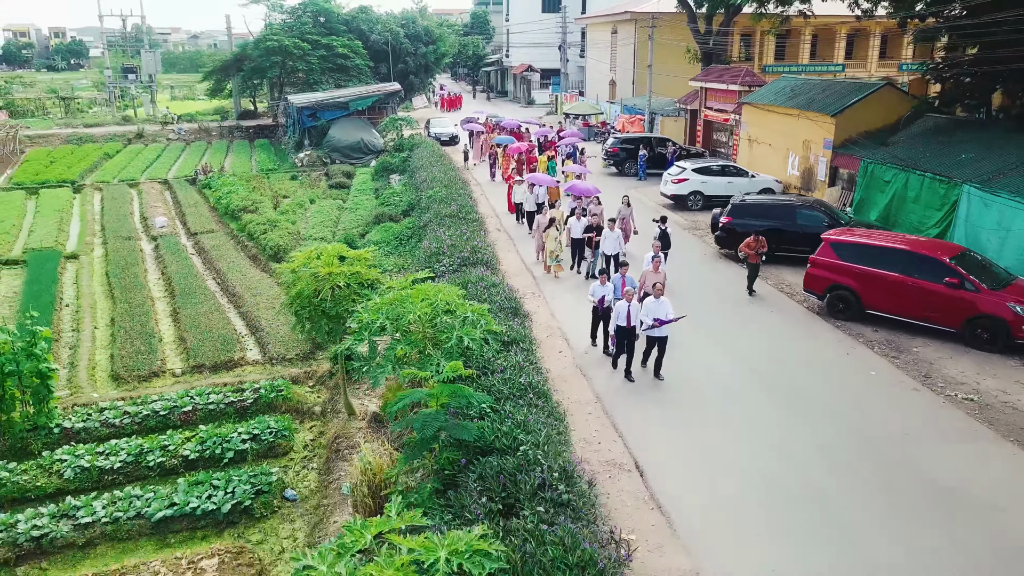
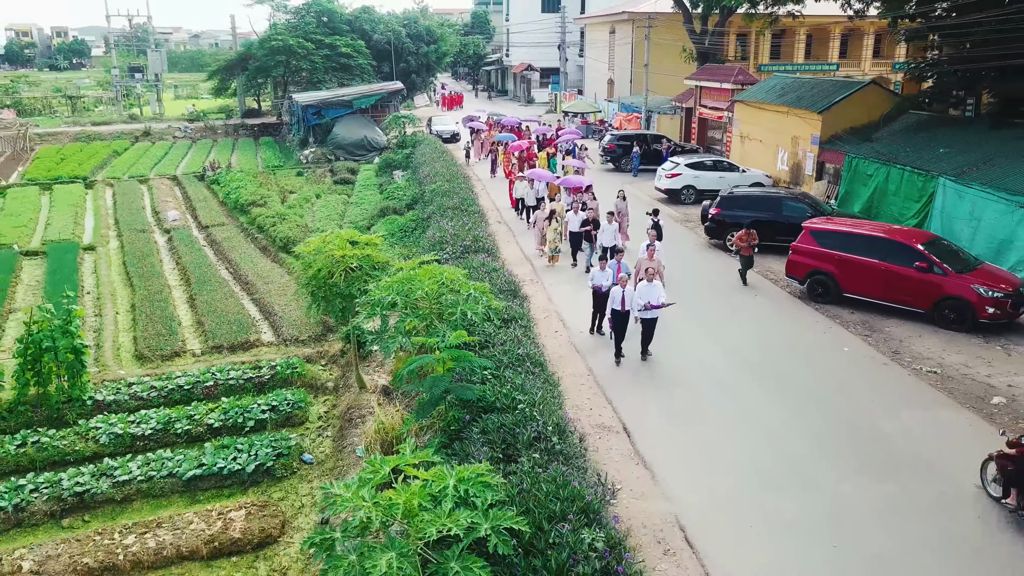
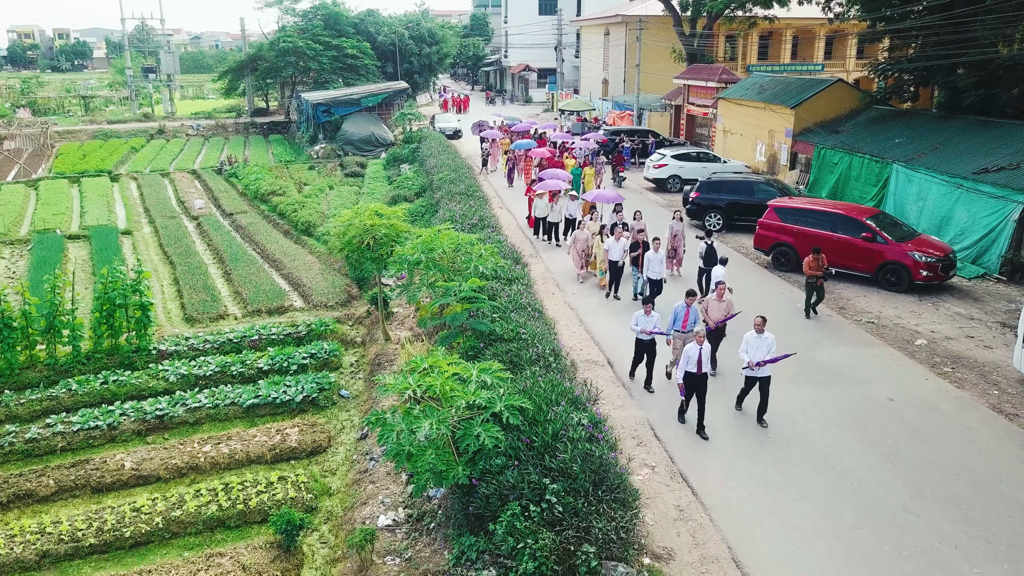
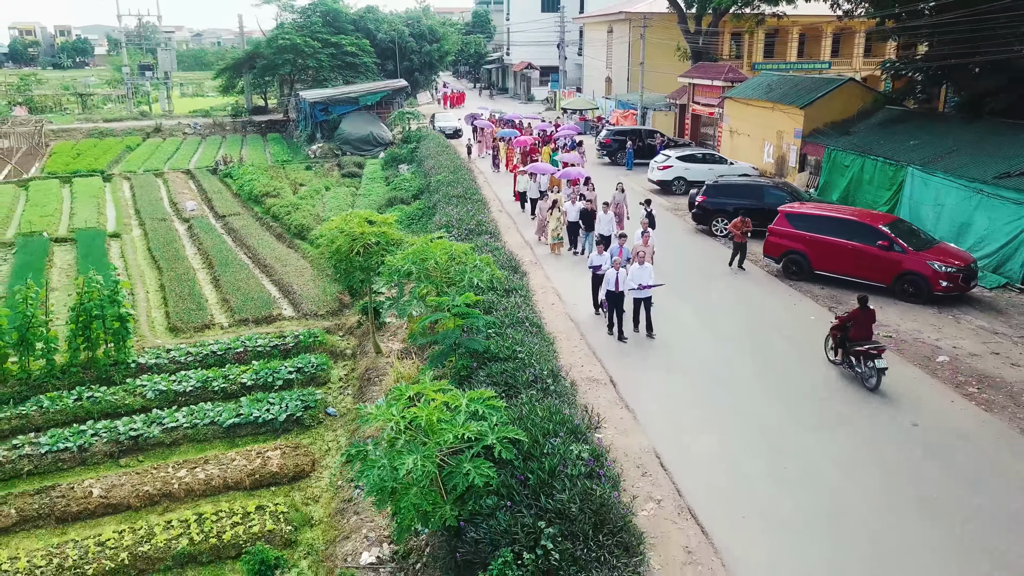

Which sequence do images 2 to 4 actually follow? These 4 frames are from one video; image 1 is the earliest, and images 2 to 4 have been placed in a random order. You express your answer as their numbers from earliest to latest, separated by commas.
2, 4, 3
